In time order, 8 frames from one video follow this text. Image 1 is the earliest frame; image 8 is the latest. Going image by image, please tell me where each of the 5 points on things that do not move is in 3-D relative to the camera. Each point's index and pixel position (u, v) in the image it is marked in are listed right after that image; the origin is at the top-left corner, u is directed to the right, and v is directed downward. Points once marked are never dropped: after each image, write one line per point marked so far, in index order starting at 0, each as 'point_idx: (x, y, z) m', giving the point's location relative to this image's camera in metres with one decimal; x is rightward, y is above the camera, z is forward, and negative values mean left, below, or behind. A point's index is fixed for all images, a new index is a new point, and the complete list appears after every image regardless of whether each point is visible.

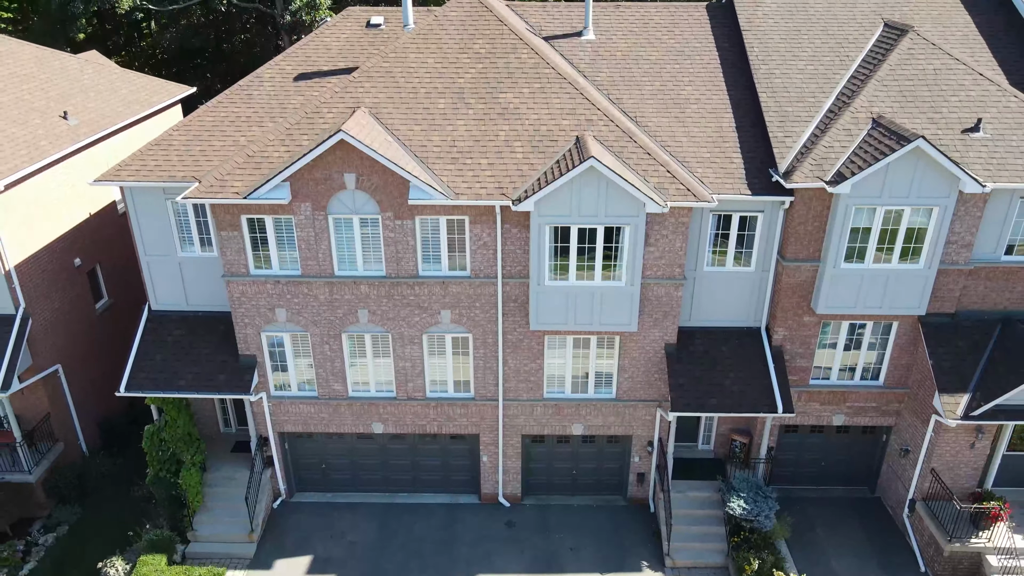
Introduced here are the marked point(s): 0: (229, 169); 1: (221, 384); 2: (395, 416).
0: (-6.4, +2.7, +16.9) m
1: (-7.2, -2.4, +18.4) m
2: (-3.0, -3.3, +19.4) m
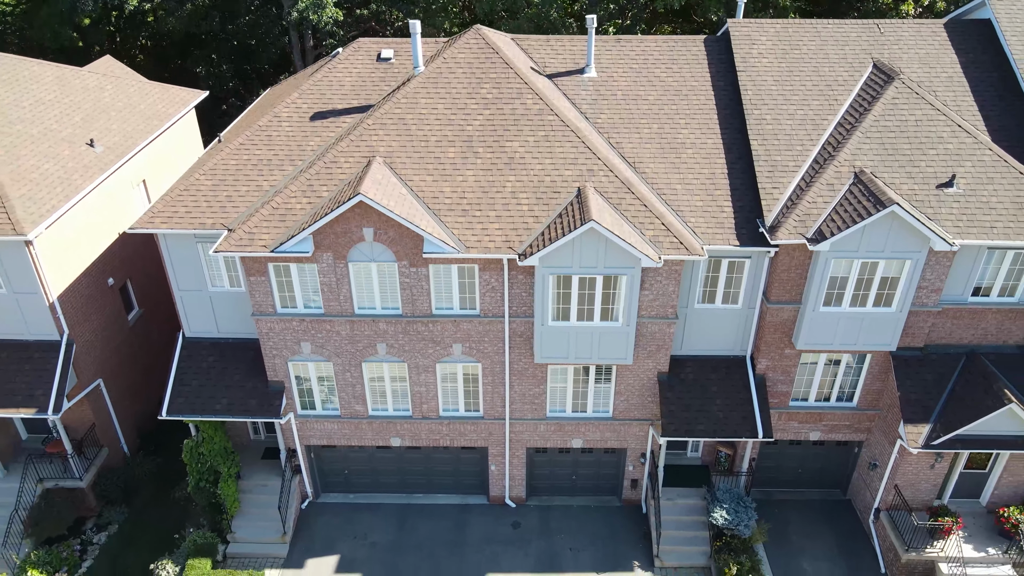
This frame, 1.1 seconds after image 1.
0: (-6.2, +1.6, +18.3) m
1: (-7.0, -3.3, +20.3) m
2: (-2.9, -4.1, +21.4) m
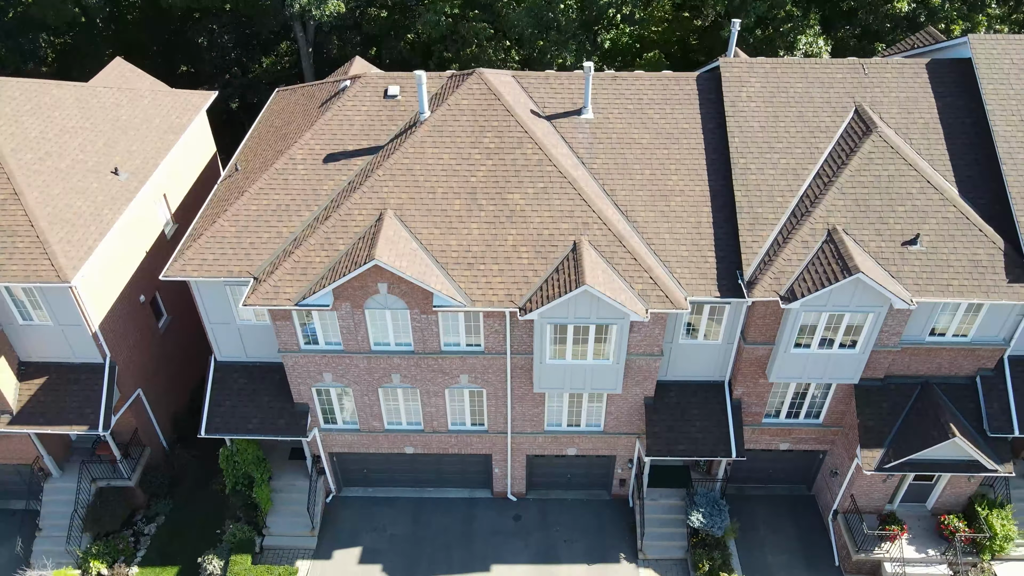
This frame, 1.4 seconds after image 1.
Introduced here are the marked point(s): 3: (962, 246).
0: (-6.2, +0.4, +20.1) m
1: (-7.0, -4.2, +22.7) m
2: (-2.8, -4.9, +23.9) m
3: (+11.8, +1.1, +19.6) m
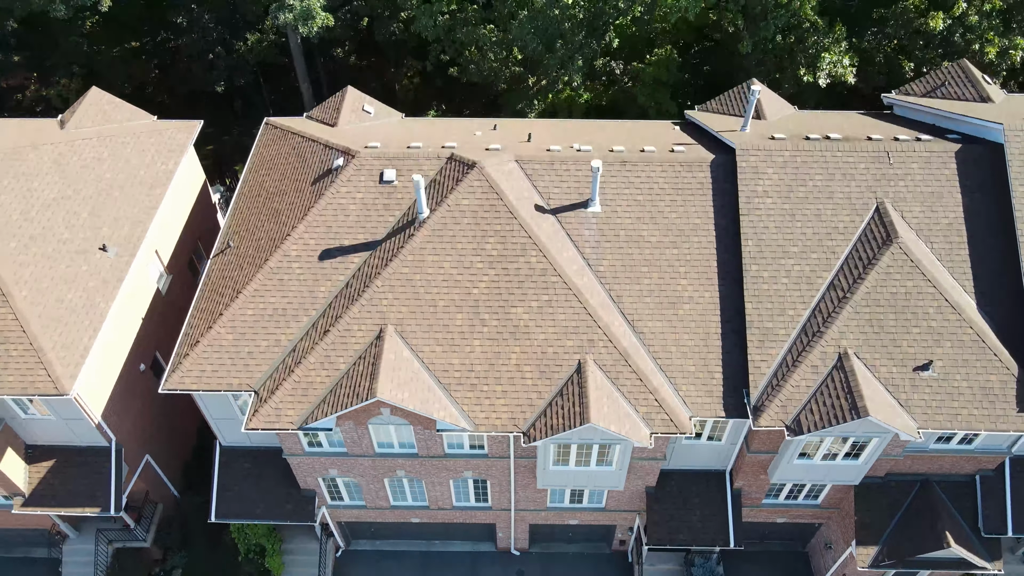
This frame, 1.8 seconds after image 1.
0: (-6.1, -2.9, +19.8) m
1: (-6.8, -6.9, +23.2) m
2: (-2.7, -7.4, +24.4) m
3: (+11.9, -2.1, +19.2) m
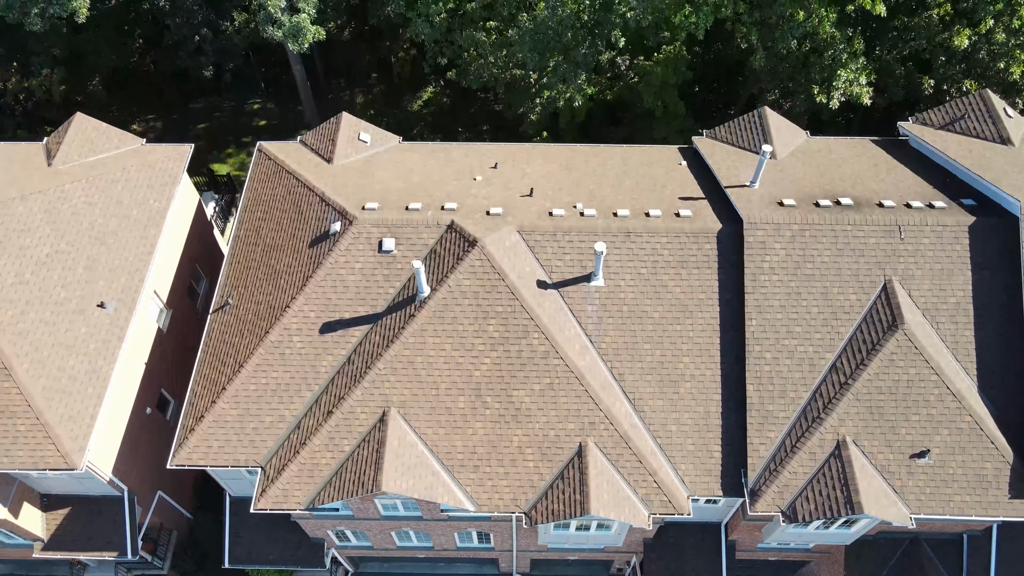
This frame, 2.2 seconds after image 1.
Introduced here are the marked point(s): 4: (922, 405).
0: (-6.1, -5.1, +20.2) m
1: (-6.8, -8.7, +24.1) m
2: (-2.7, -9.0, +25.4) m
3: (+11.9, -4.5, +19.5) m
4: (+10.7, -3.0, +19.6) m
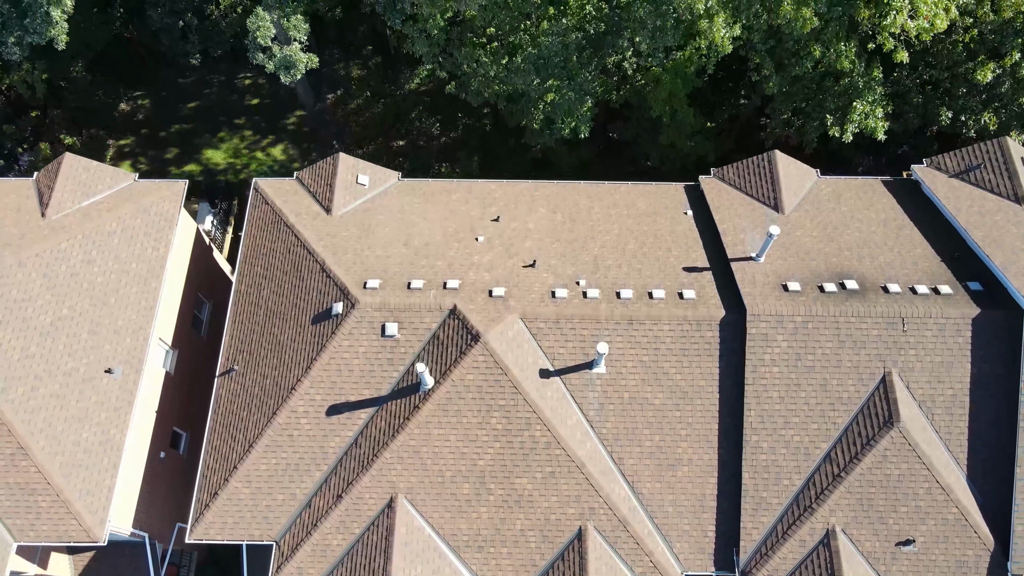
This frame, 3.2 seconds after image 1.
0: (-6.0, -7.6, +21.2) m
1: (-6.7, -10.6, +25.6) m
2: (-2.6, -10.6, +26.9) m
3: (+12.0, -7.1, +20.4) m
4: (+10.8, -5.7, +20.3) m
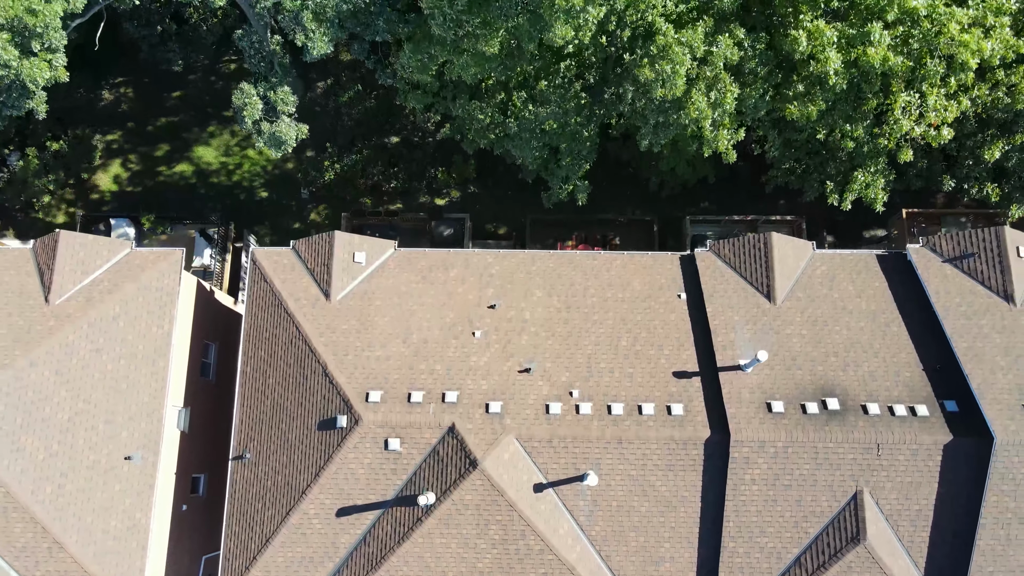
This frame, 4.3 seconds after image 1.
0: (-6.1, -11.1, +23.7) m
1: (-6.8, -13.1, +28.6) m
2: (-2.7, -12.9, +29.9) m
3: (+11.9, -10.6, +22.8) m
4: (+10.7, -9.3, +22.4) m
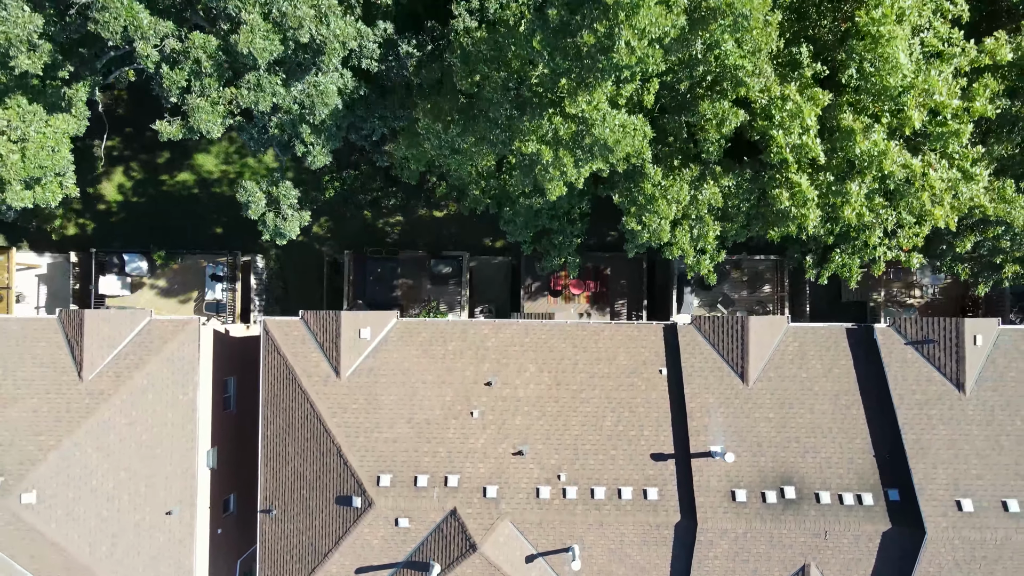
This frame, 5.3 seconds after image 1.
0: (-6.2, -14.1, +28.1) m
1: (-6.9, -15.1, +33.3) m
2: (-2.8, -14.6, +34.6) m
3: (+11.7, -13.8, +27.1) m
4: (+10.5, -12.6, +26.5) m
